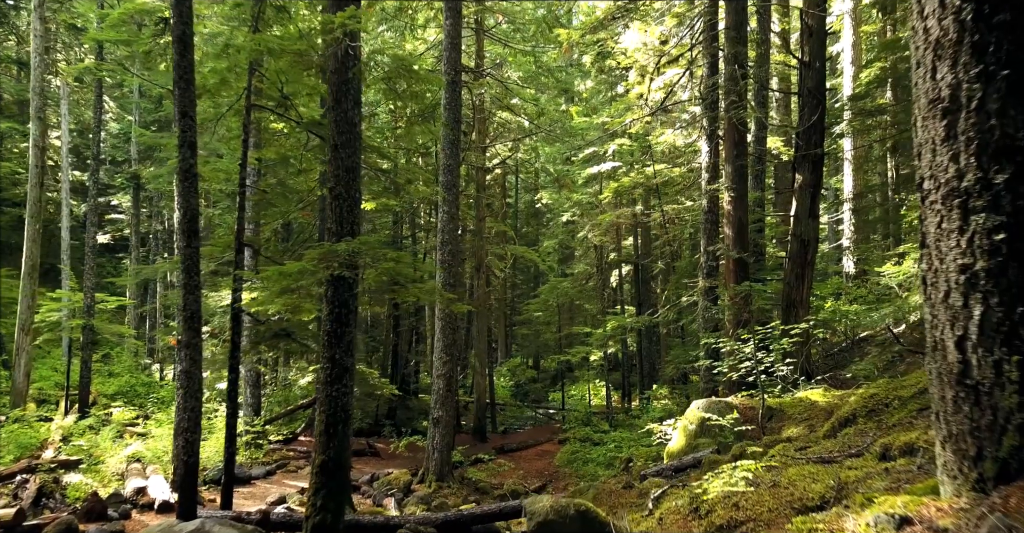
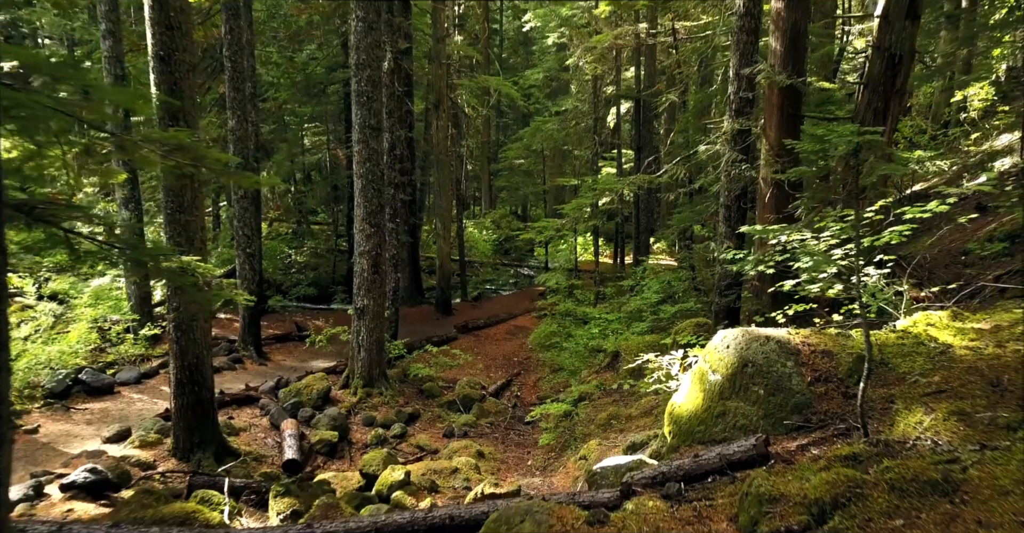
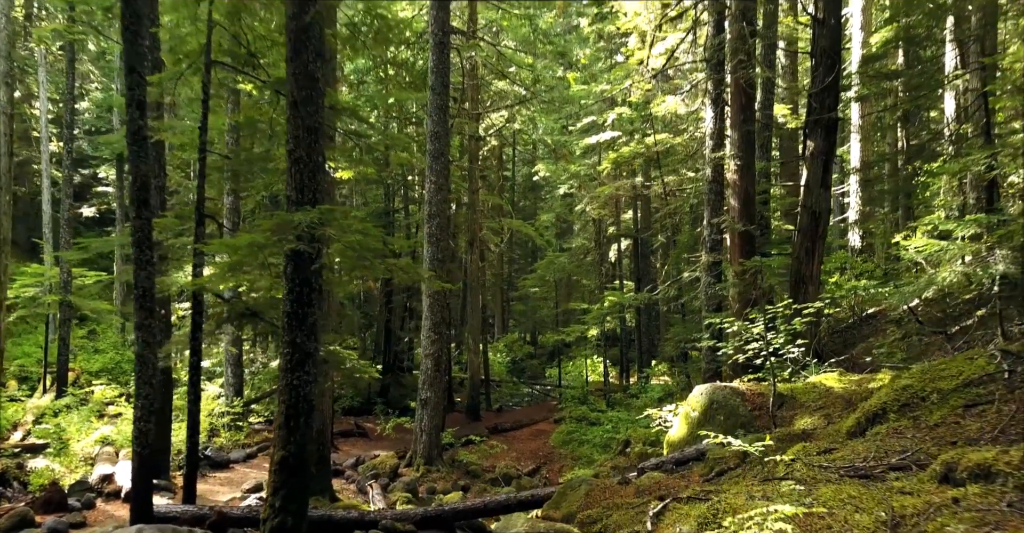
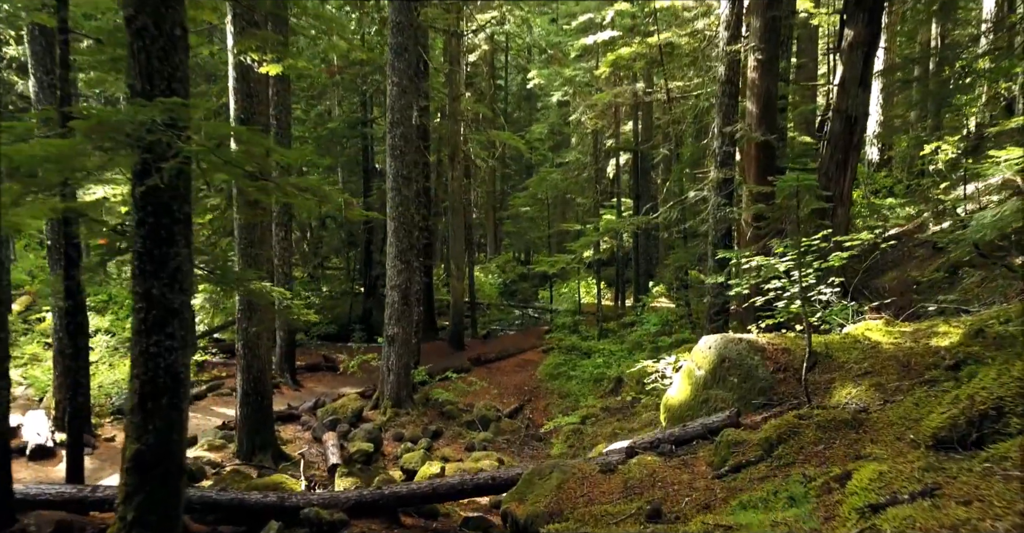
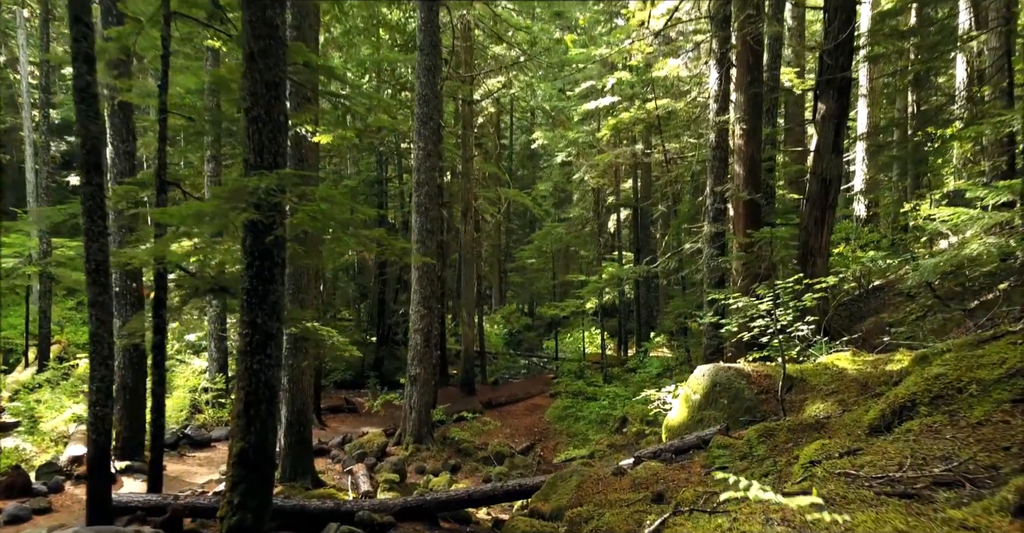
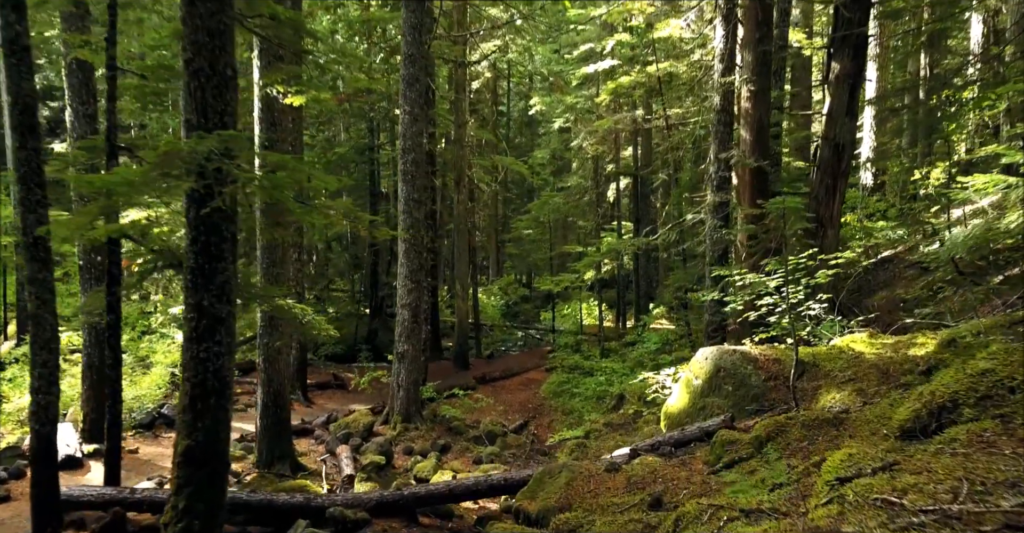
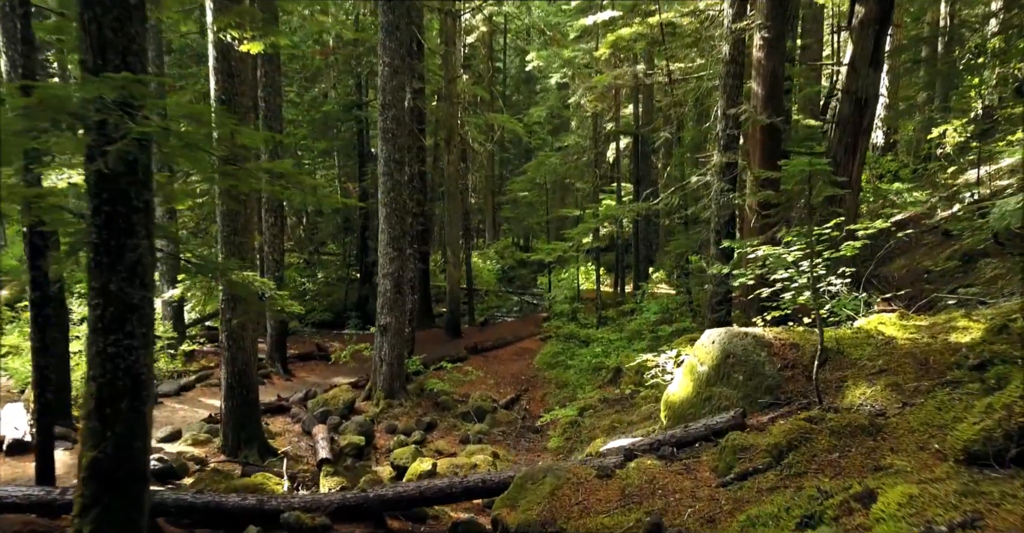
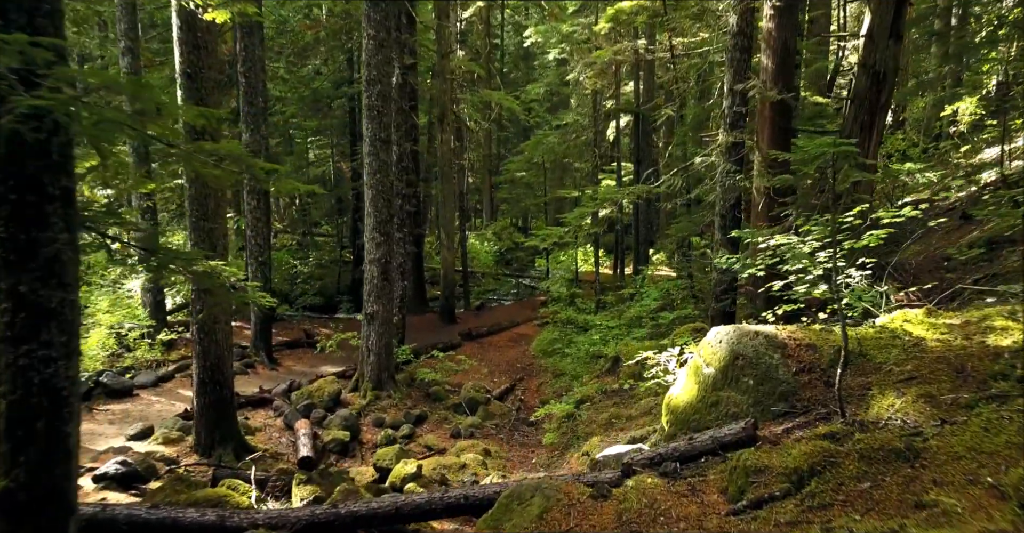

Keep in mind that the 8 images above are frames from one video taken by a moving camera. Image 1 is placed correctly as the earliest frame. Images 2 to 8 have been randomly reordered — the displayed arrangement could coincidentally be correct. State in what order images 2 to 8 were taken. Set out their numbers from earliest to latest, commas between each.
3, 5, 6, 4, 7, 8, 2
